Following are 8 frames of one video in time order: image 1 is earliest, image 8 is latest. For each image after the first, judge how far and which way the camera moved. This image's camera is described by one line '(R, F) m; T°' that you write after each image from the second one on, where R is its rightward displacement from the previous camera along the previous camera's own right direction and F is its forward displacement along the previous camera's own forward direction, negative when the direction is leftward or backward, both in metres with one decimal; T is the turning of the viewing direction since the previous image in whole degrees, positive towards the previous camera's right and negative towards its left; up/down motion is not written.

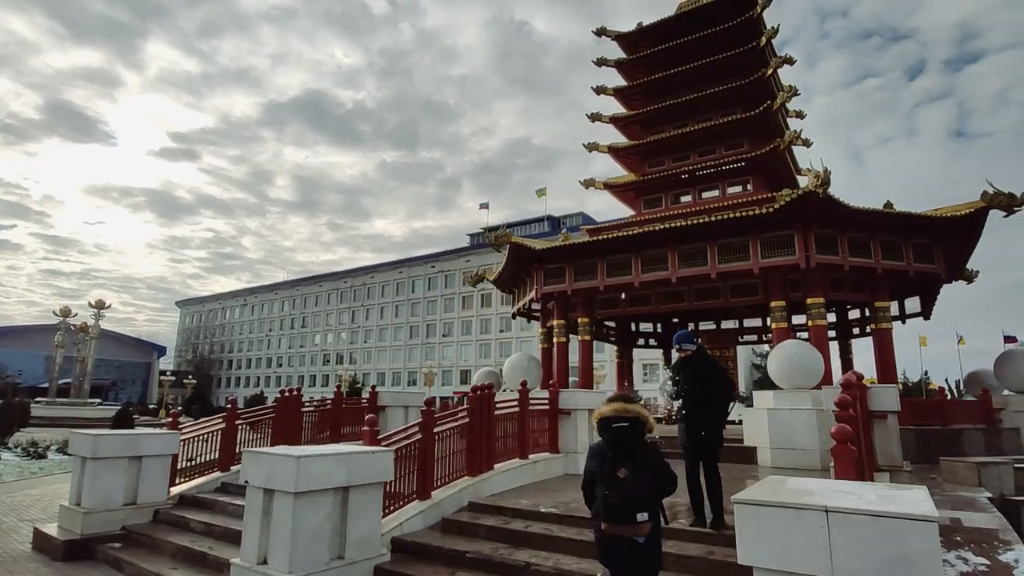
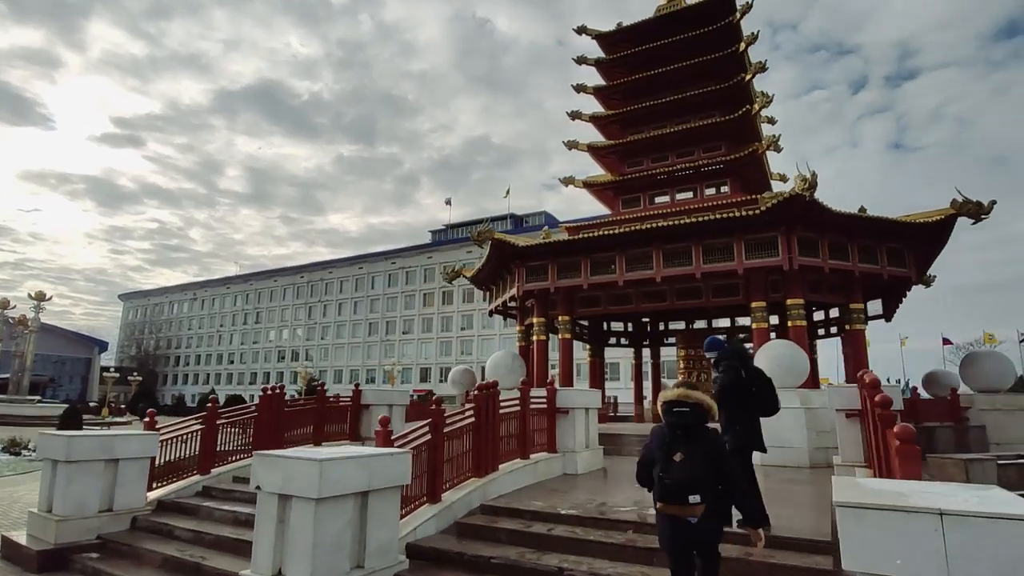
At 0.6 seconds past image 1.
(-0.7, +0.2) m; +4°
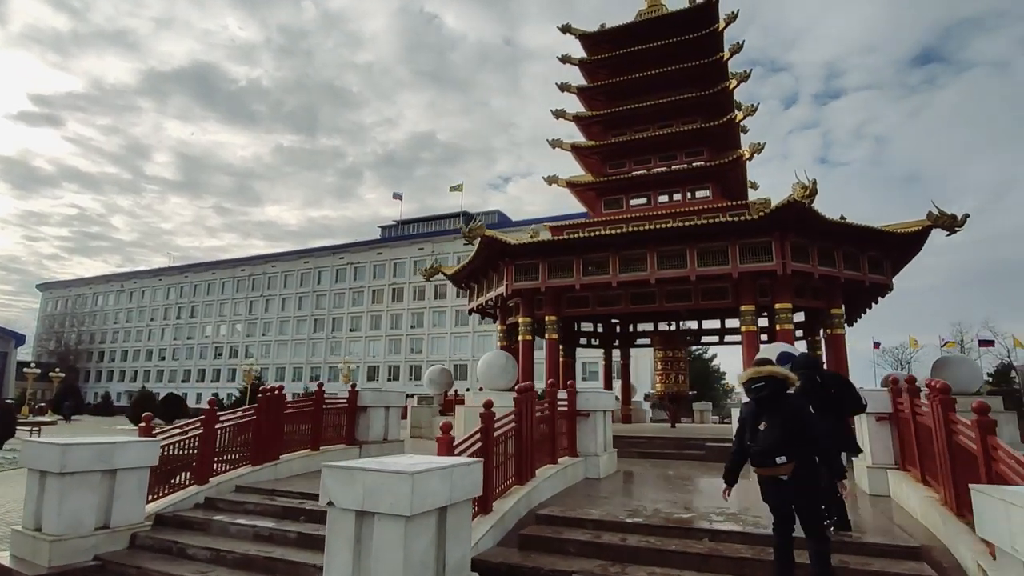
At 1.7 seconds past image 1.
(-1.3, +0.4) m; +6°
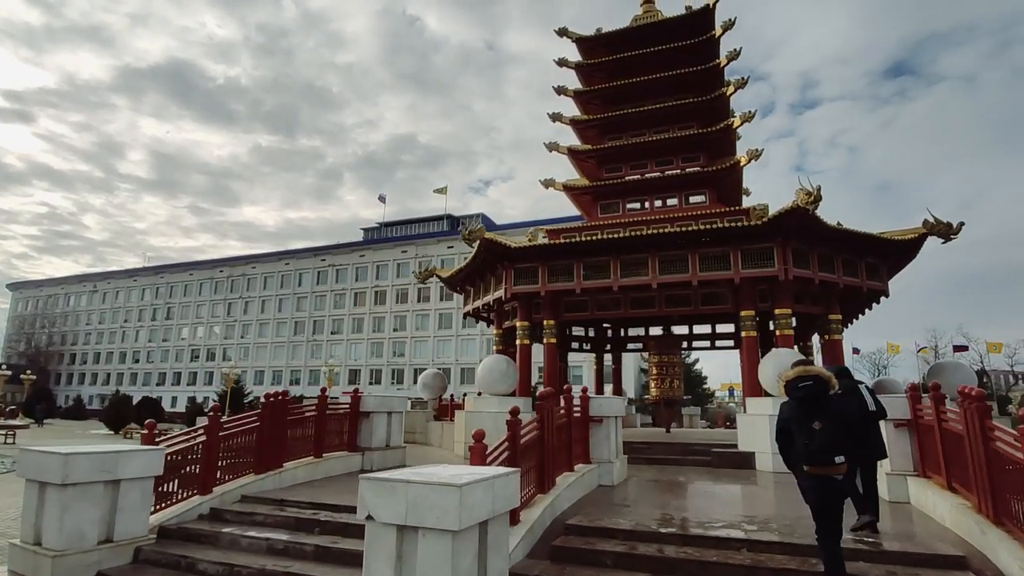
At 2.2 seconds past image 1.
(-0.5, +0.2) m; +2°
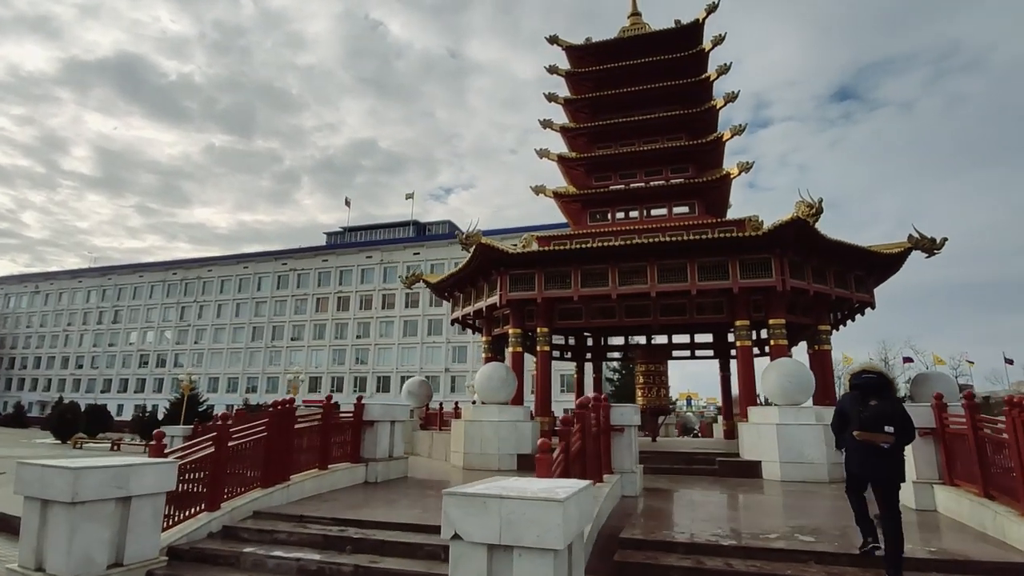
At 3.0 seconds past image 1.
(-1.0, +0.3) m; +4°
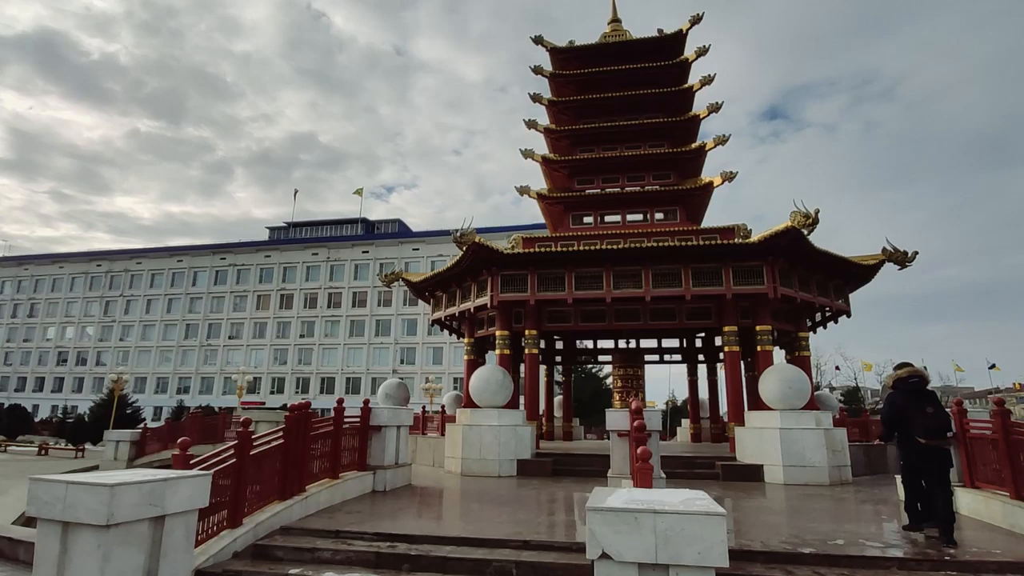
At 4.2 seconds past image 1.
(-1.3, +0.4) m; +6°
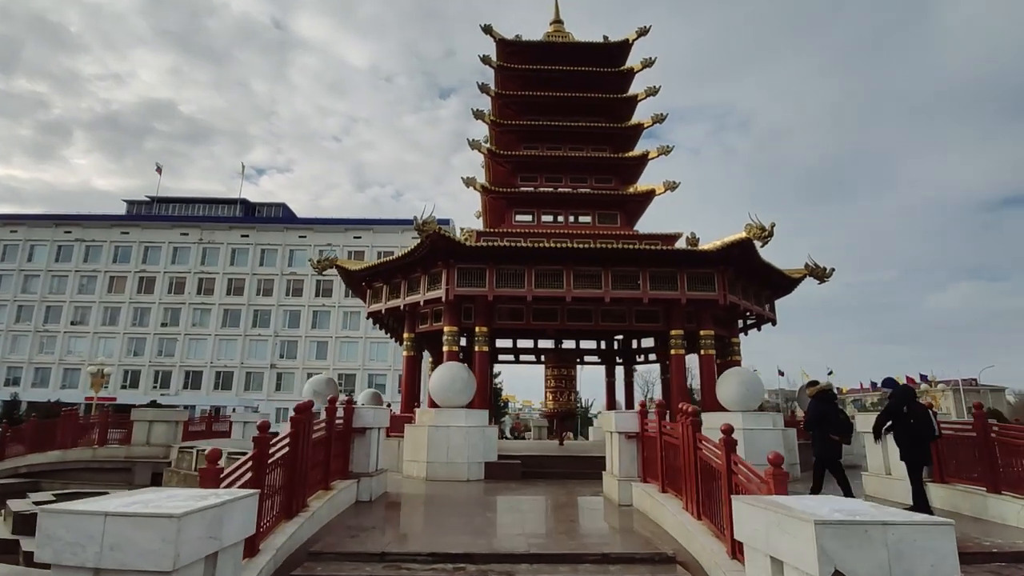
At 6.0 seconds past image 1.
(-2.0, +0.8) m; +12°
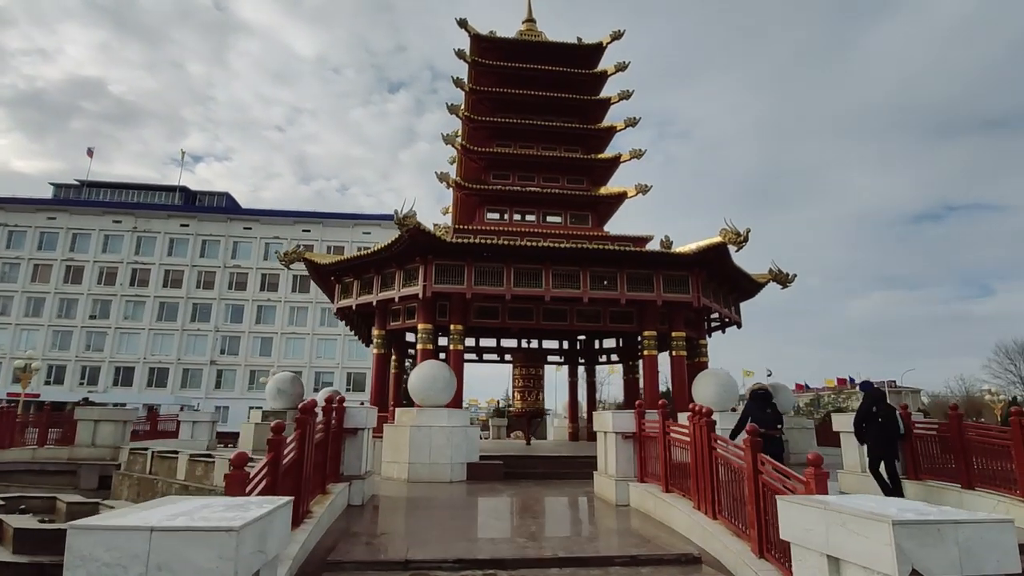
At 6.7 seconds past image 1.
(-0.8, +0.2) m; +5°
